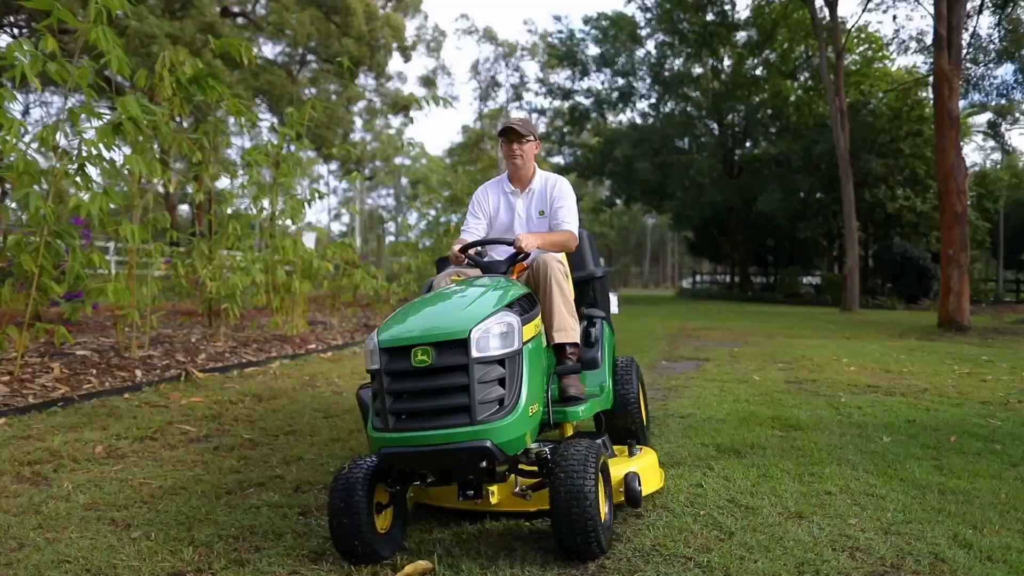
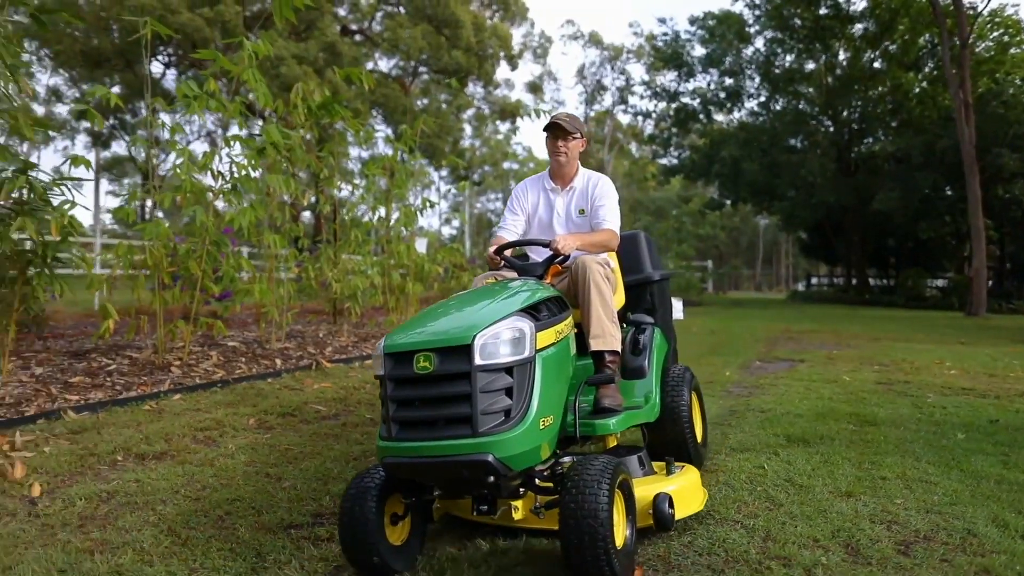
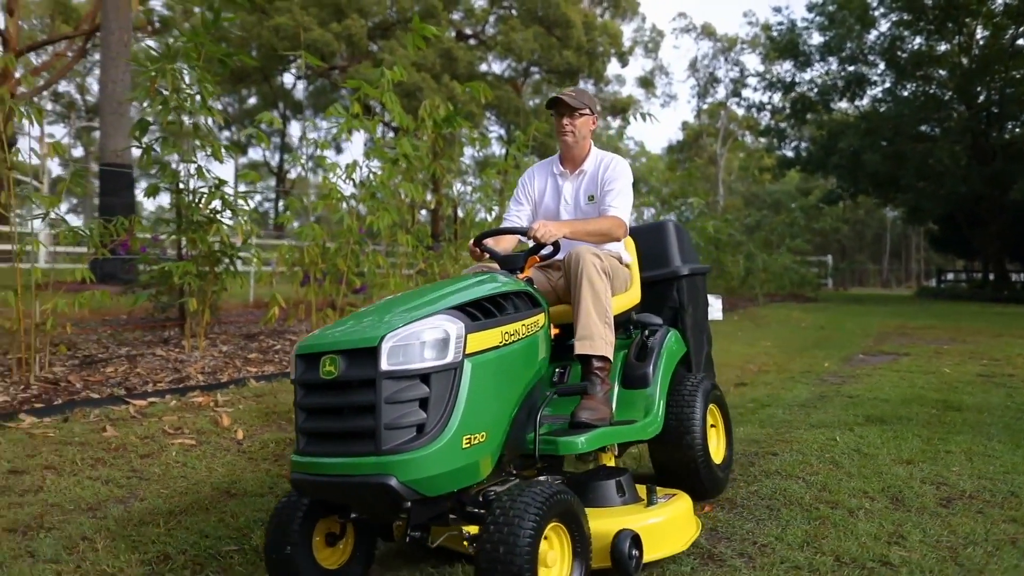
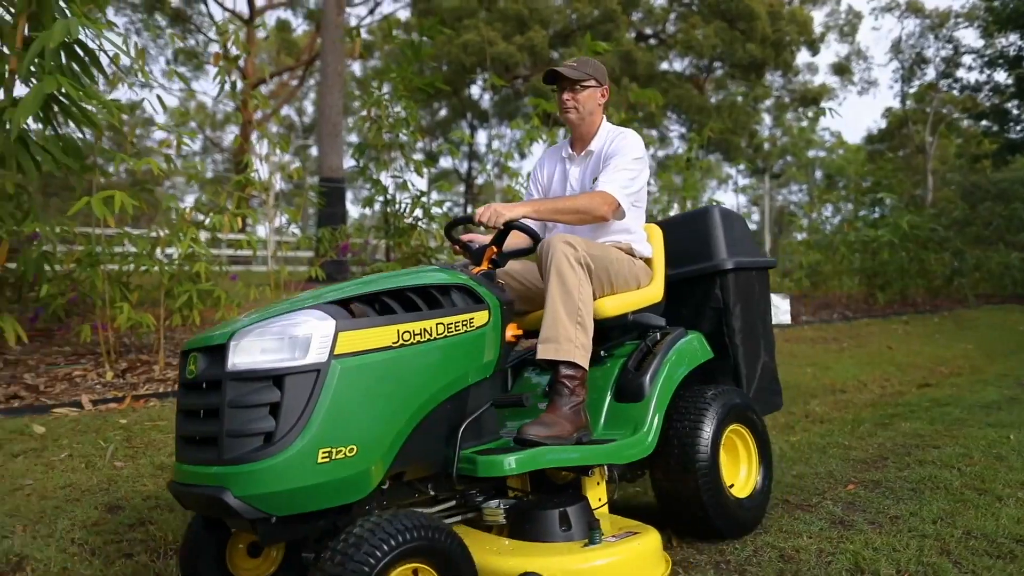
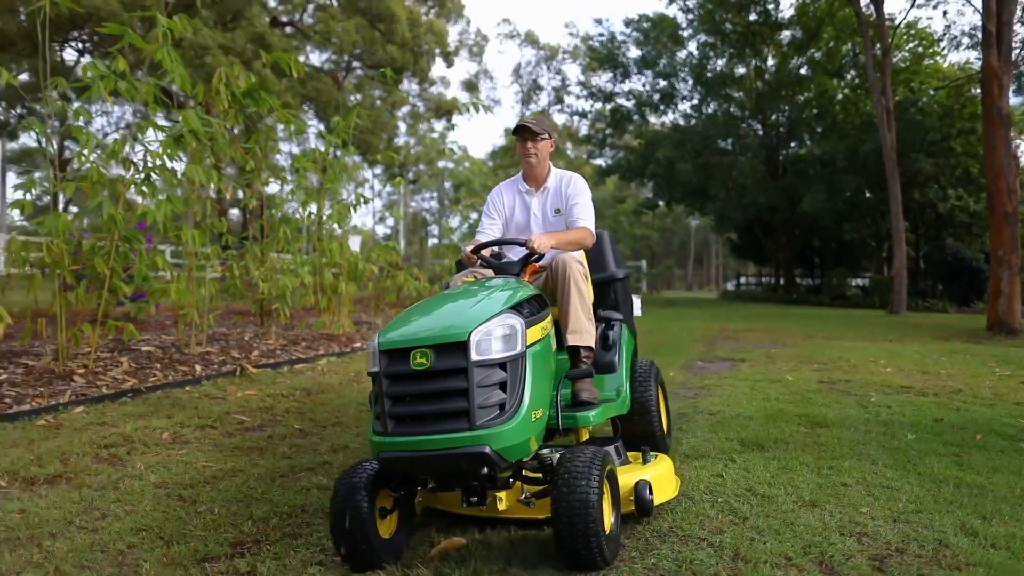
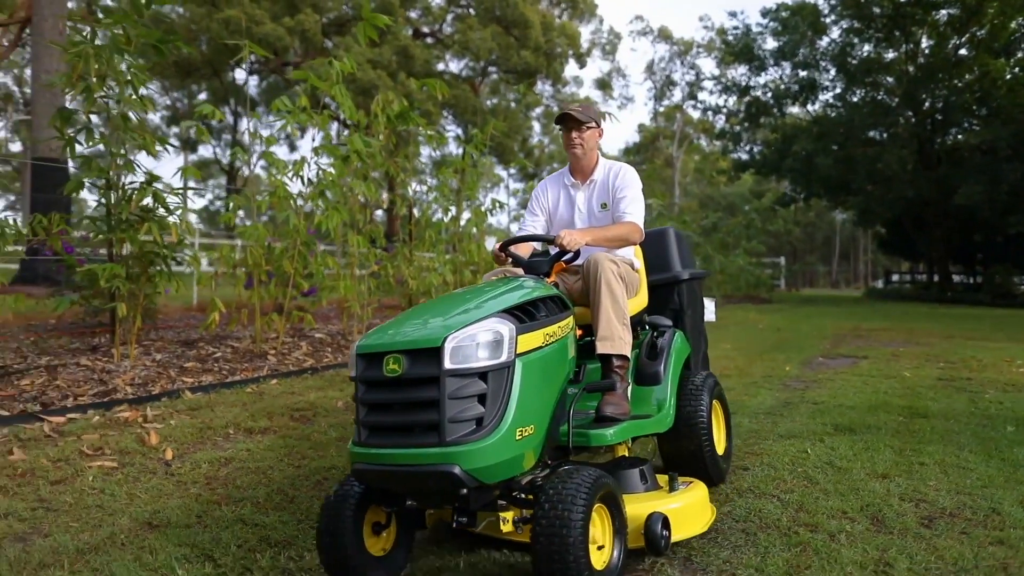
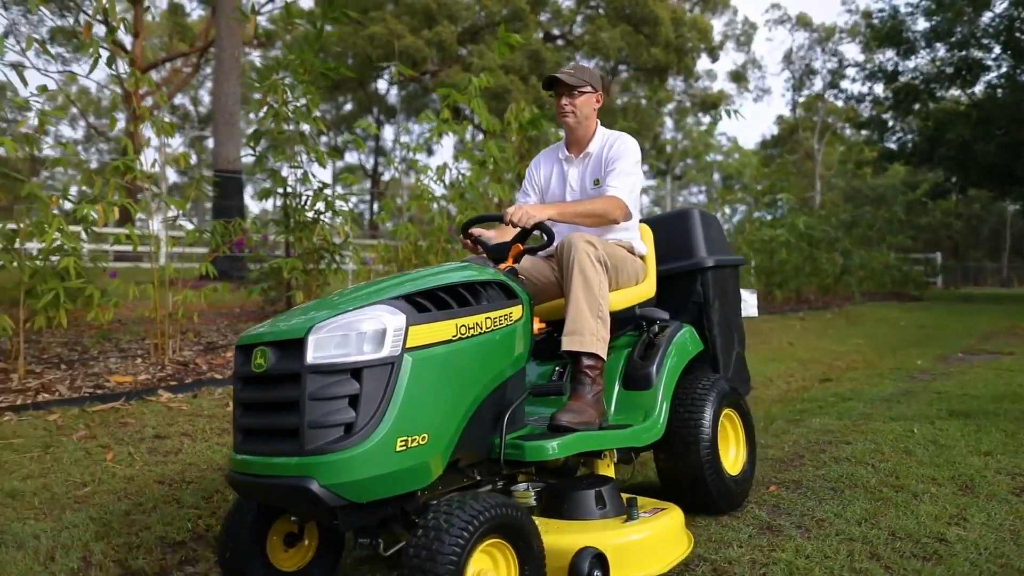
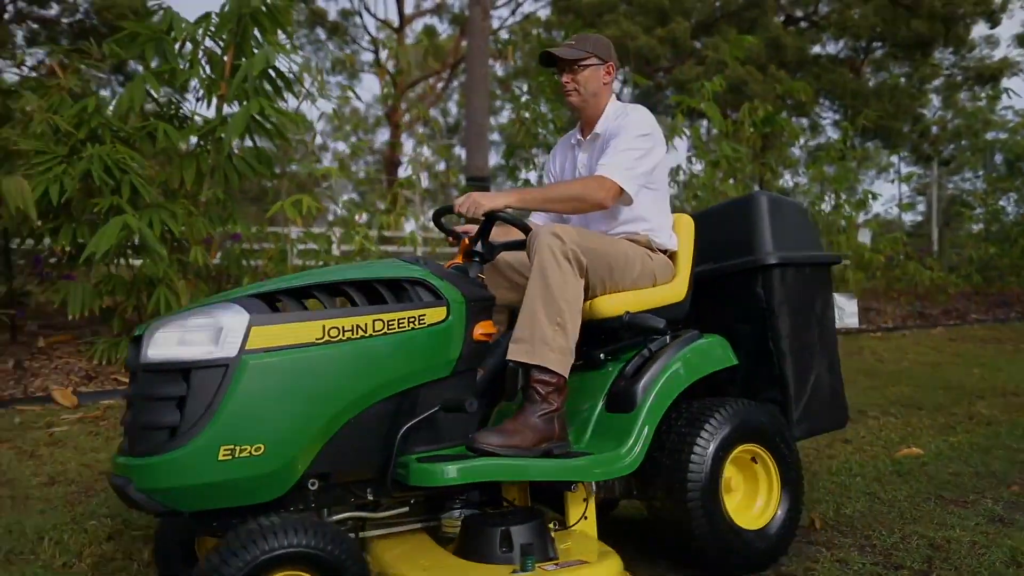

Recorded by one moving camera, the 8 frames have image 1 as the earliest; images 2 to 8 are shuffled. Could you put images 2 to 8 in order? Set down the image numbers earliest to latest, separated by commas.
5, 2, 6, 3, 7, 4, 8
